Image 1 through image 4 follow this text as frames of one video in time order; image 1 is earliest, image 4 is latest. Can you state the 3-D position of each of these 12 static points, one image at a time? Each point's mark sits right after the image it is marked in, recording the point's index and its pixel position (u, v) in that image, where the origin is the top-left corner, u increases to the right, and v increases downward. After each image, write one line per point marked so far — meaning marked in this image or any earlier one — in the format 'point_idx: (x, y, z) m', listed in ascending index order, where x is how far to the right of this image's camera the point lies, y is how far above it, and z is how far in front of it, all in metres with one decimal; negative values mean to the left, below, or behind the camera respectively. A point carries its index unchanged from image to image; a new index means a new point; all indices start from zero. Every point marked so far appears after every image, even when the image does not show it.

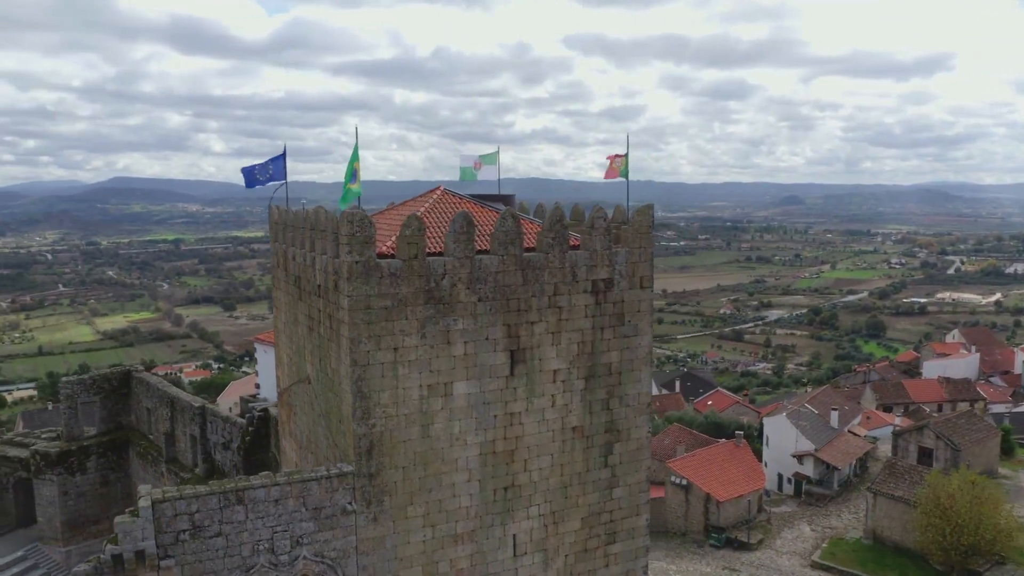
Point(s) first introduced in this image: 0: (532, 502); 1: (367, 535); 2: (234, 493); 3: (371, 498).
0: (+0.3, -2.7, +11.1) m
1: (-1.7, -2.8, +10.2) m
2: (-3.0, -2.2, +9.6) m
3: (-1.6, -2.4, +10.1) m
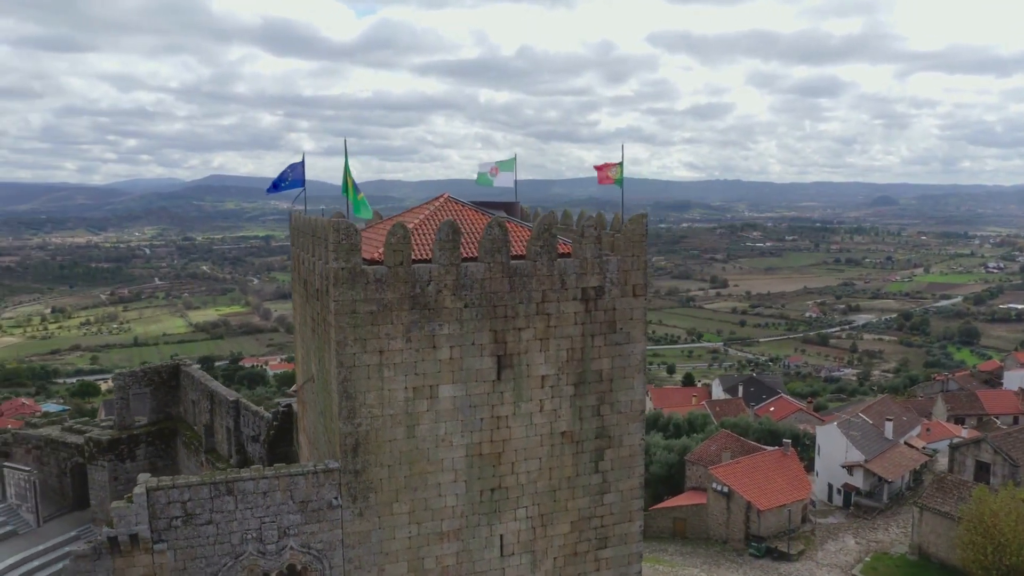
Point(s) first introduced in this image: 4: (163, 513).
0: (+0.1, -2.8, +11.3) m
1: (-1.9, -2.9, +10.6) m
2: (-3.3, -2.2, +10.1) m
3: (-1.9, -2.4, +10.5) m
4: (-3.9, -2.5, +9.9) m
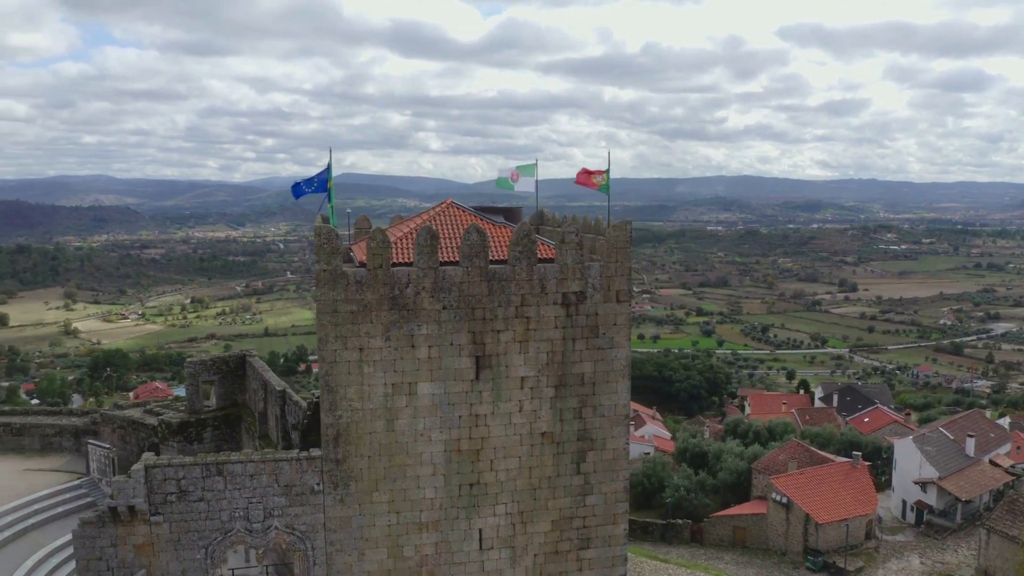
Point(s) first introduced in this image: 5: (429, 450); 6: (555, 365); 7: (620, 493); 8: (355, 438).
0: (-0.2, -2.8, +11.7) m
1: (-2.3, -2.9, +11.3) m
2: (-3.7, -2.2, +11.0) m
3: (-2.2, -2.5, +11.2) m
4: (-4.3, -2.5, +10.9) m
5: (-1.1, -2.1, +11.4) m
6: (+0.6, -1.0, +11.7) m
7: (+1.5, -2.8, +12.1) m
8: (-2.0, -1.9, +11.2) m
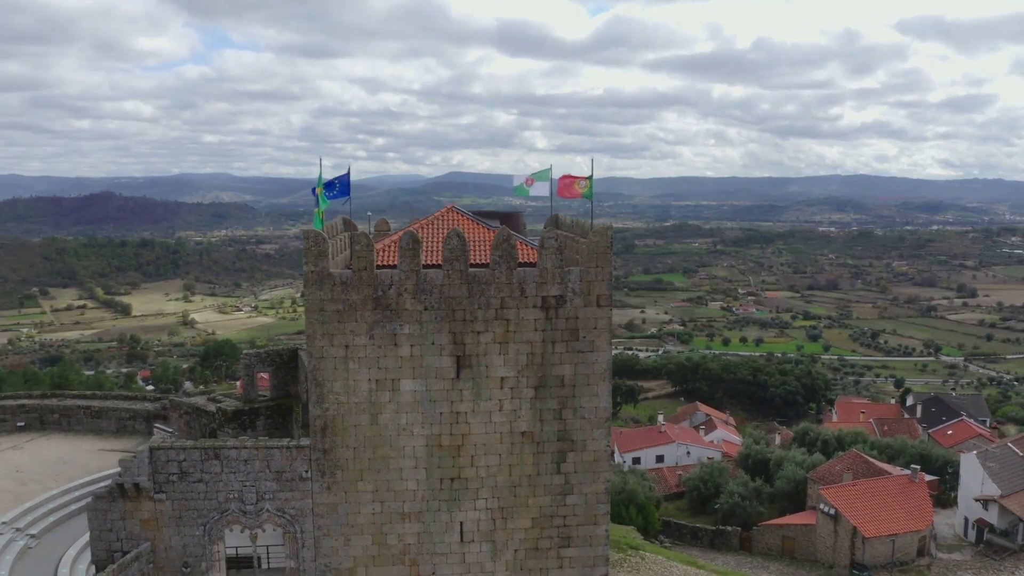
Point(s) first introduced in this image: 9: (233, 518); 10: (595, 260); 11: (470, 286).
0: (-0.5, -2.9, +12.2) m
1: (-2.6, -2.9, +12.0) m
2: (-4.0, -2.2, +11.9) m
3: (-2.5, -2.5, +11.9) m
4: (-4.7, -2.4, +11.9) m
5: (-1.4, -2.1, +11.9) m
6: (+0.3, -1.1, +12.0) m
7: (+1.2, -2.9, +12.4) m
8: (-2.3, -1.9, +11.8) m
9: (-3.8, -3.1, +12.0) m
10: (+1.1, +0.4, +12.0) m
11: (-0.5, 0.0, +11.8) m
